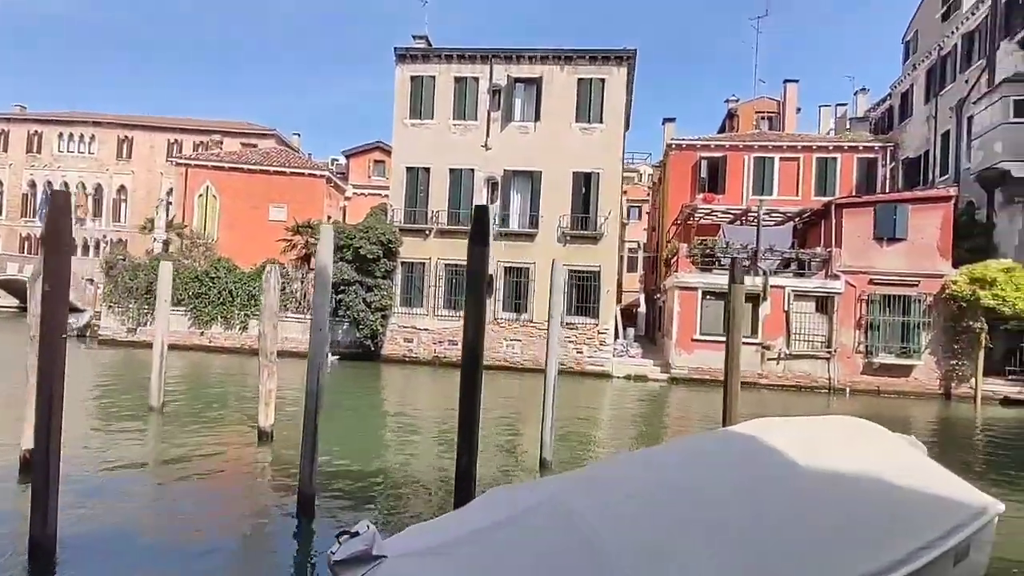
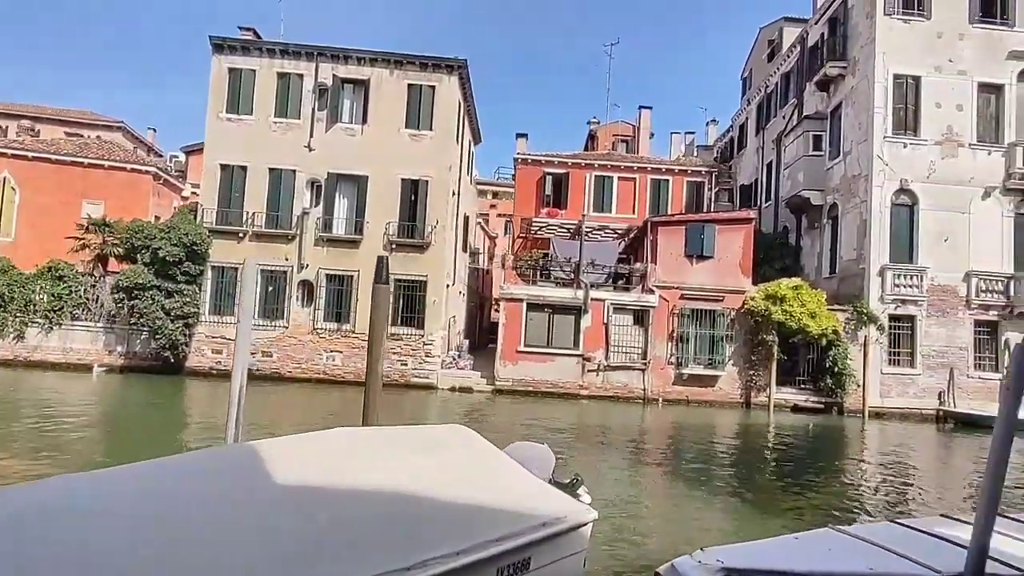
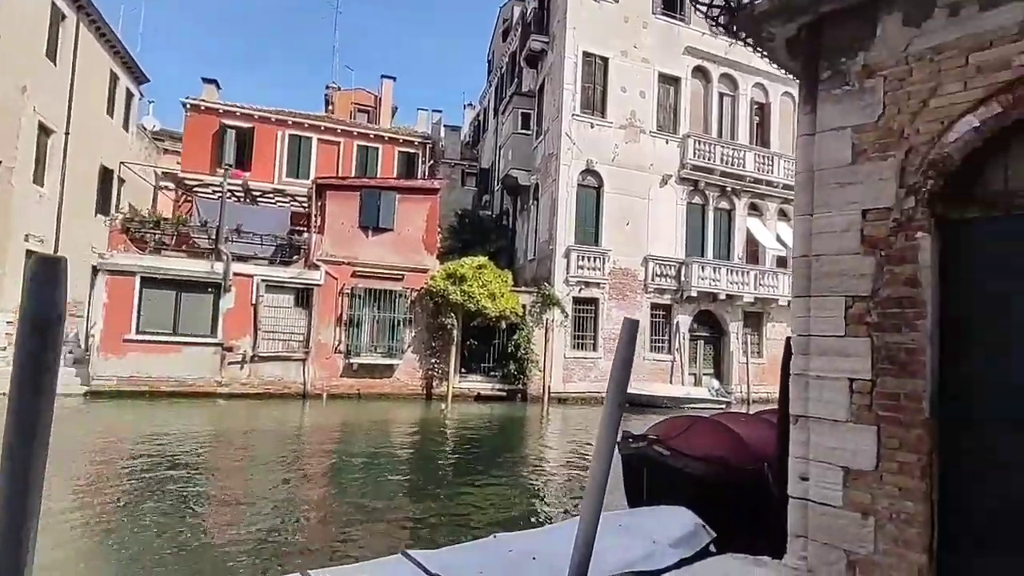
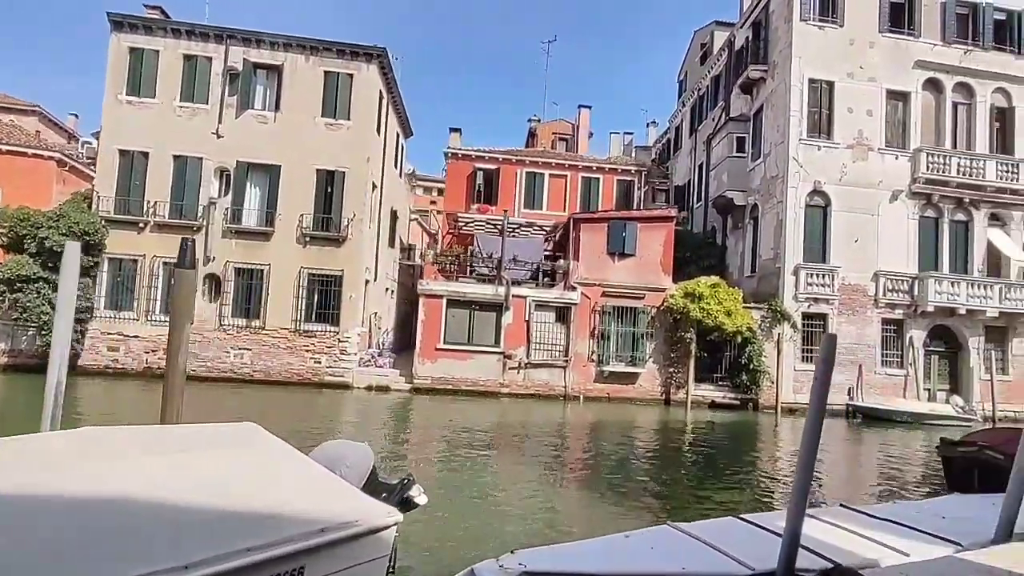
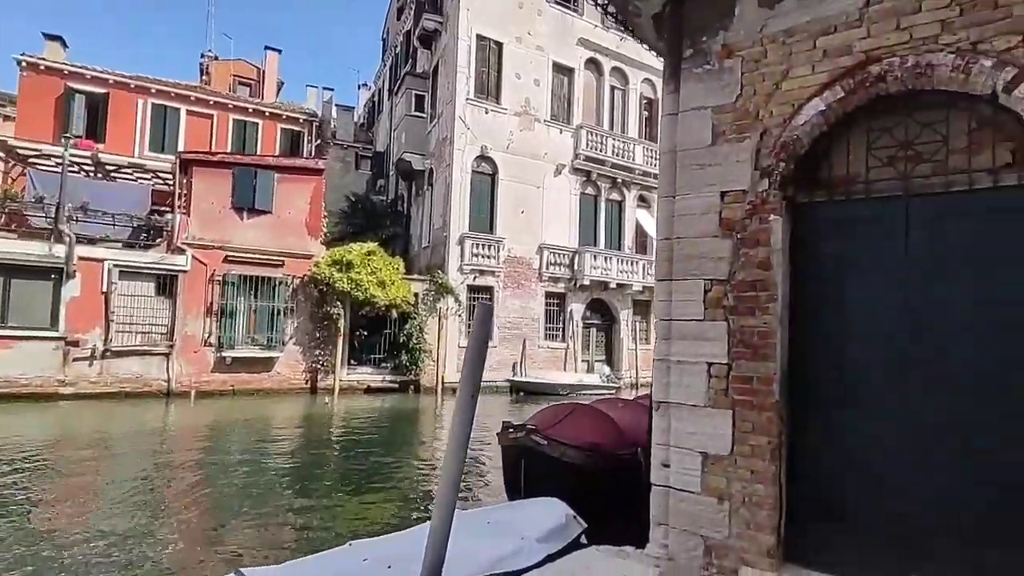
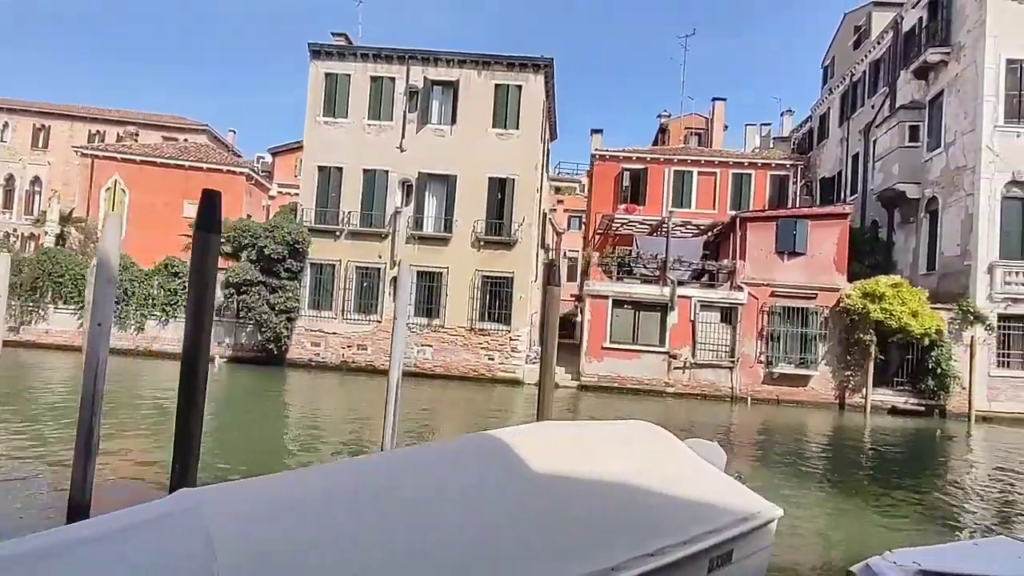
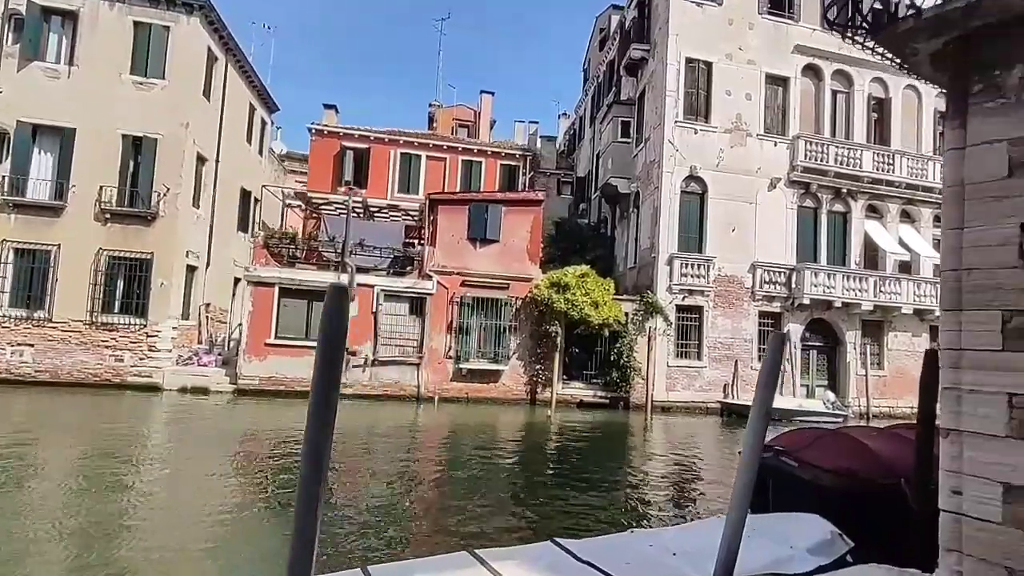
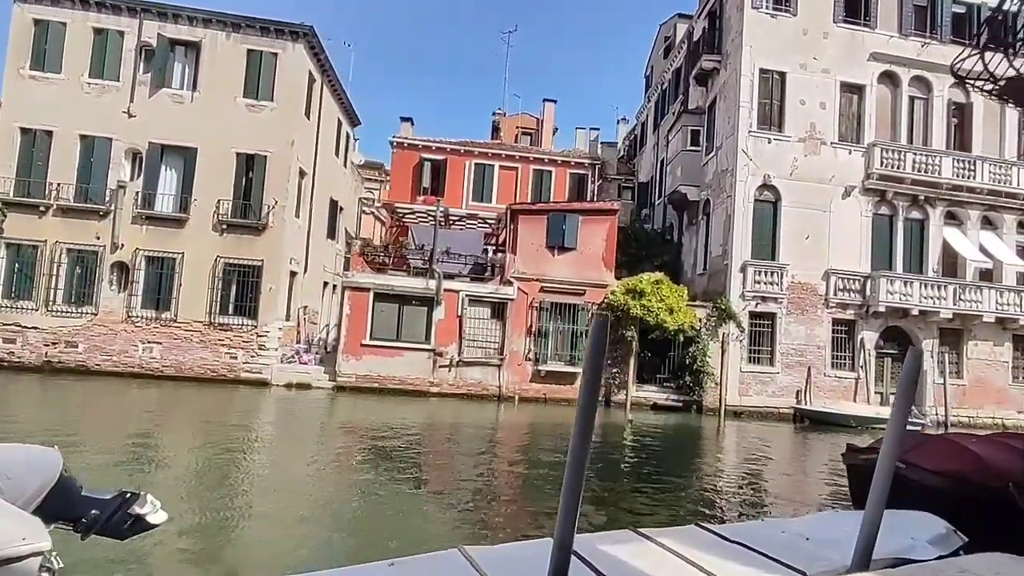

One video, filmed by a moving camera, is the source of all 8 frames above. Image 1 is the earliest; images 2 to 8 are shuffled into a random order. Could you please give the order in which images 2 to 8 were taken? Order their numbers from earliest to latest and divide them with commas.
6, 2, 4, 8, 7, 3, 5
